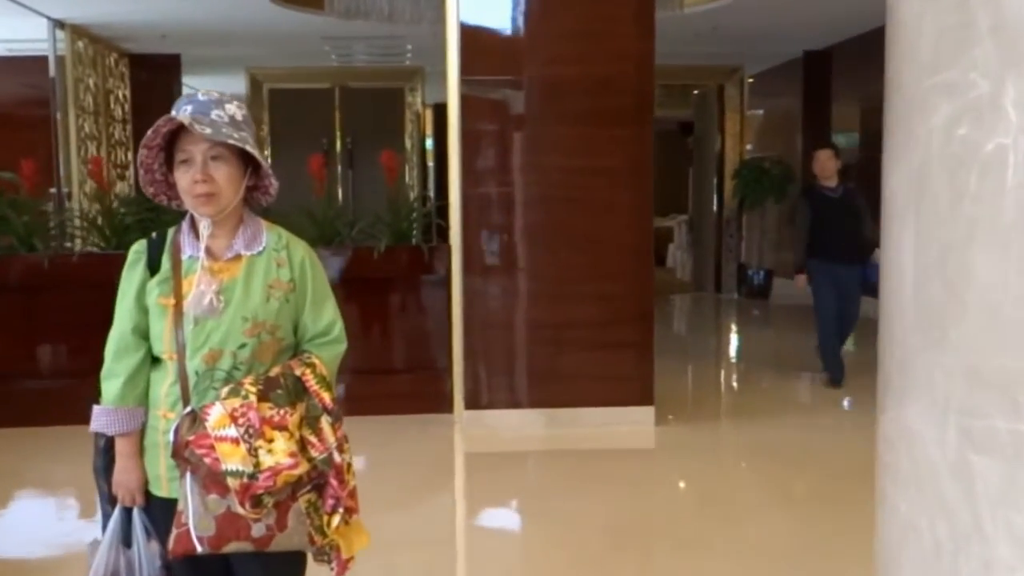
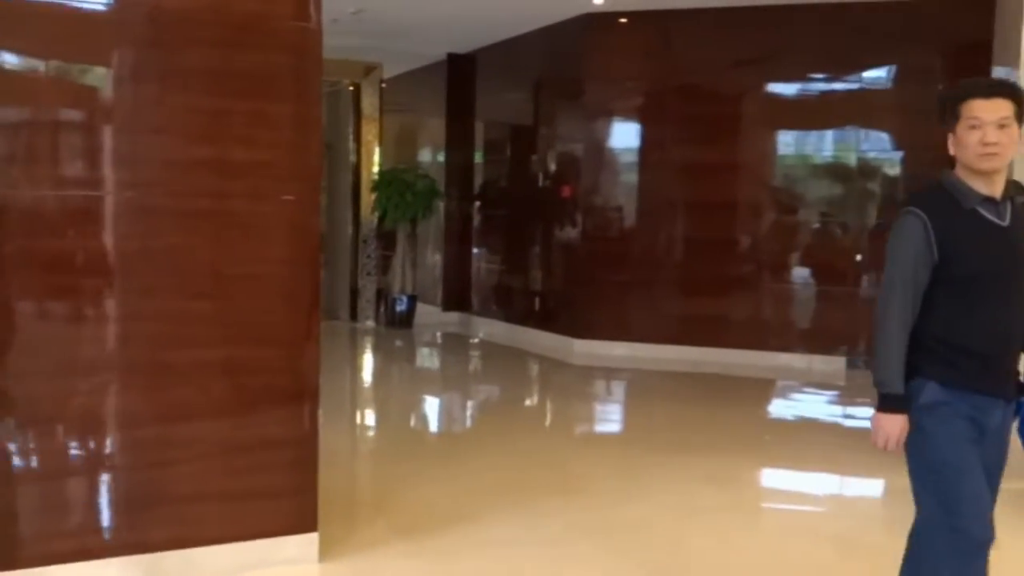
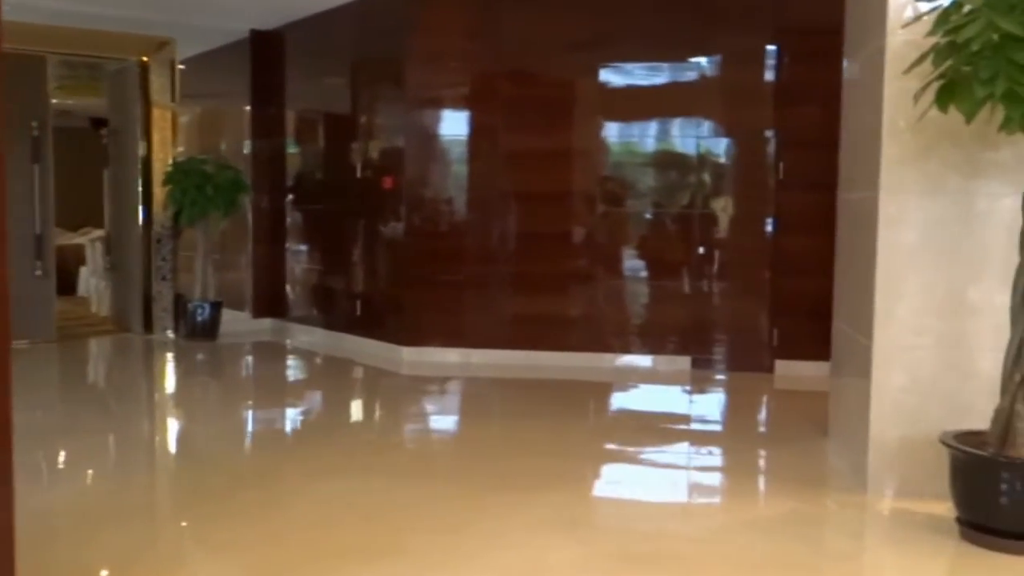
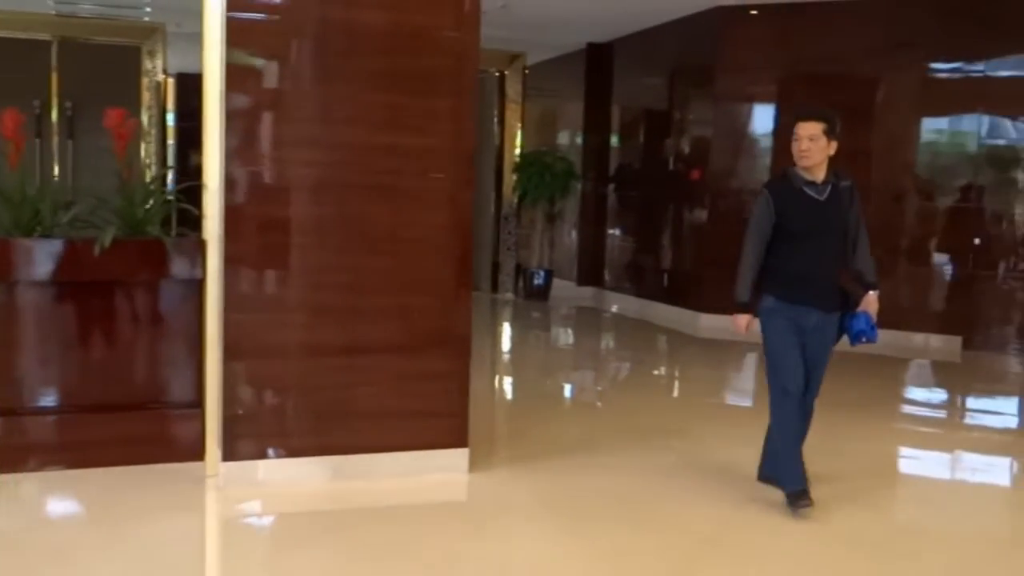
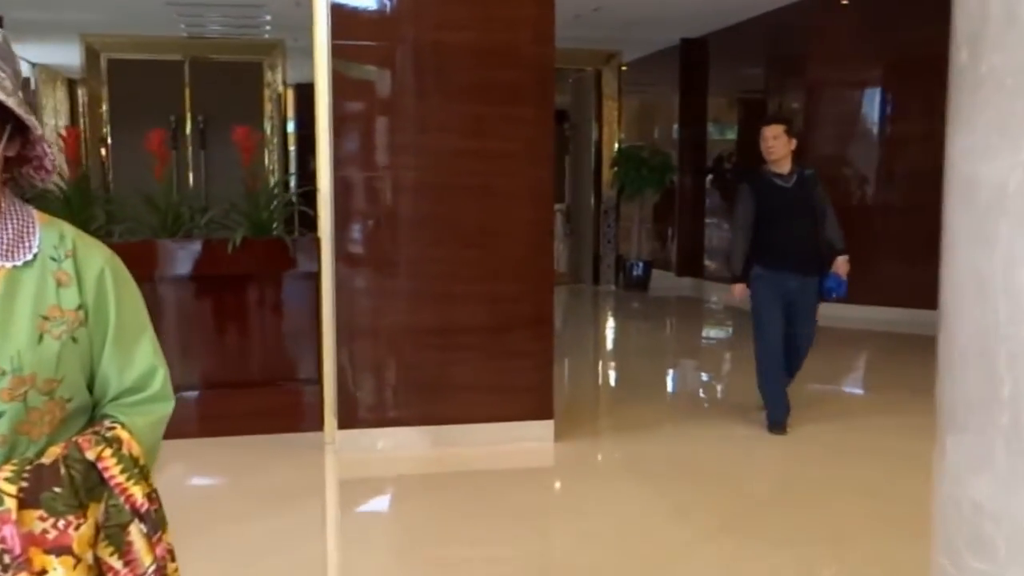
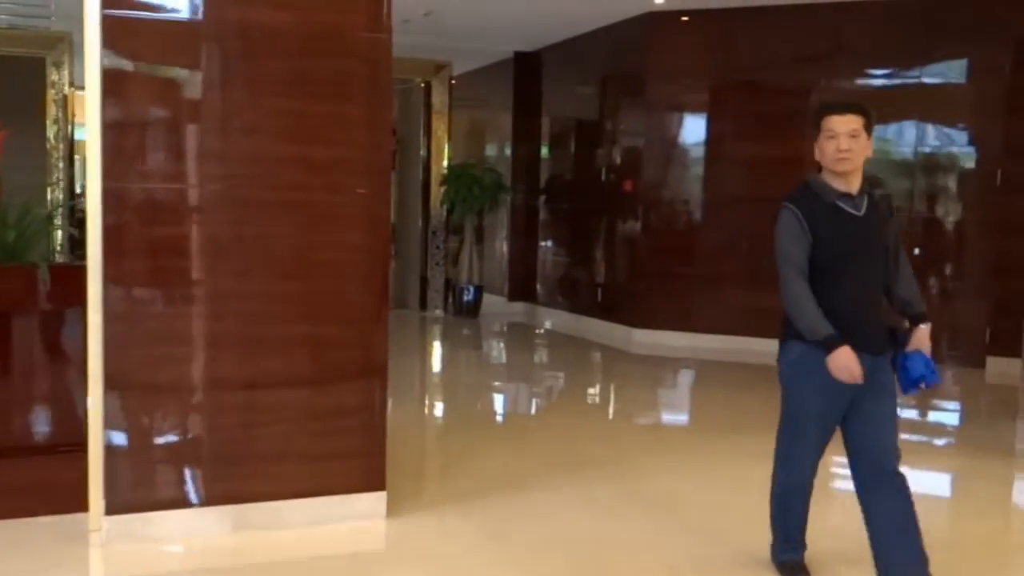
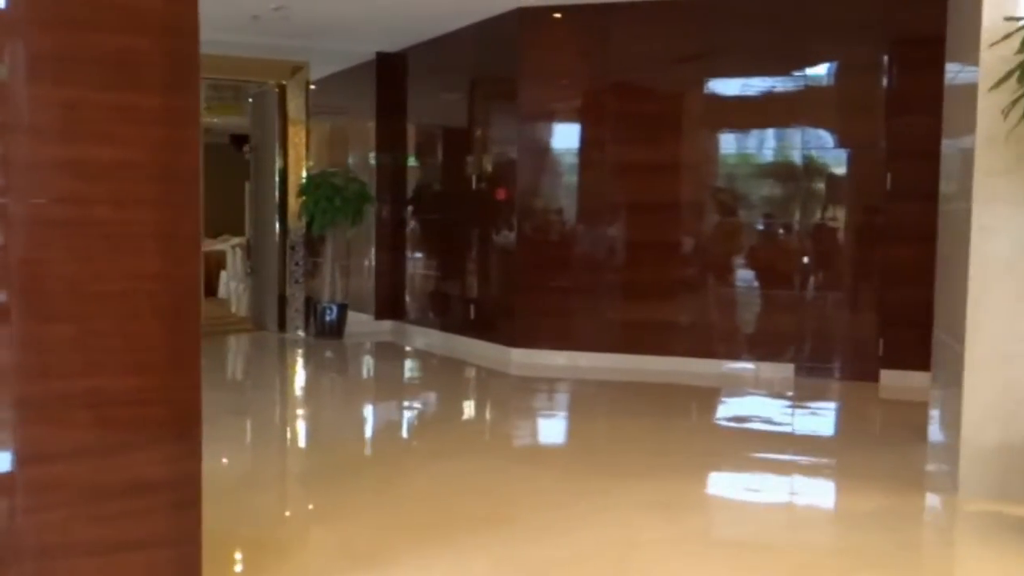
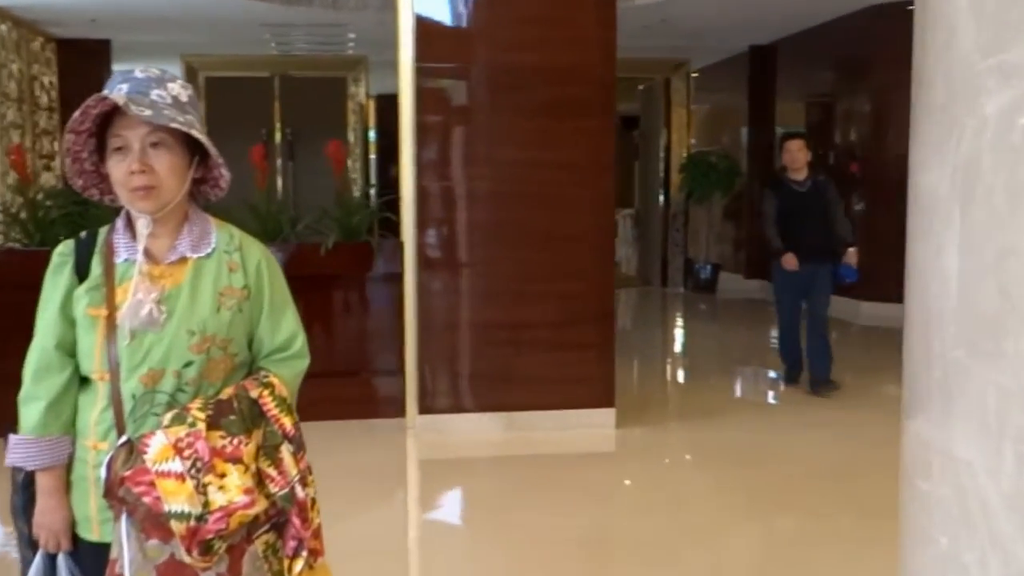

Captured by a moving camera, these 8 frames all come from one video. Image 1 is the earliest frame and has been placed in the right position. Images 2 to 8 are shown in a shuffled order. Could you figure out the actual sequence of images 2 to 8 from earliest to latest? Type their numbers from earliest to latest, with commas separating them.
8, 5, 4, 6, 2, 7, 3
